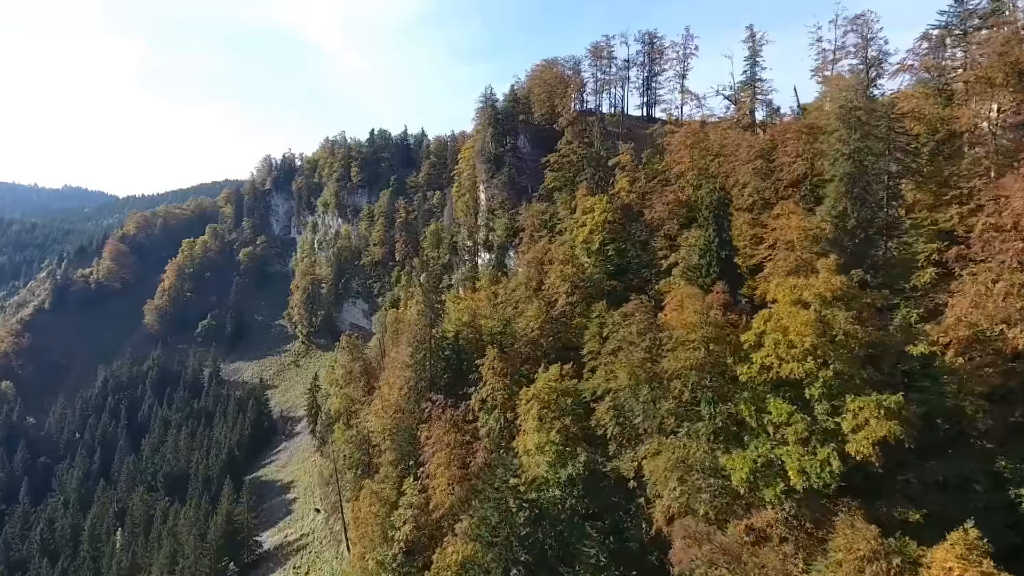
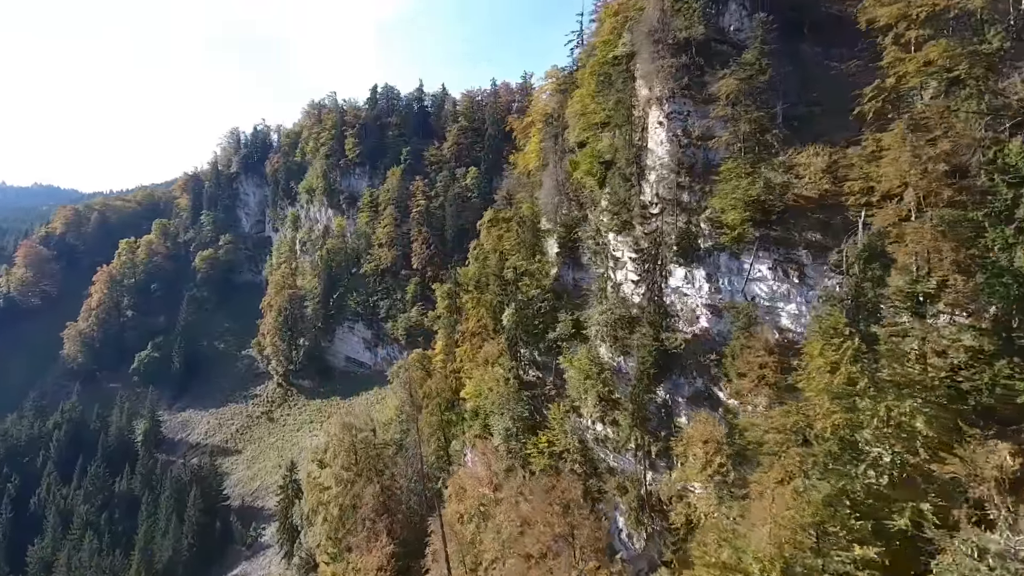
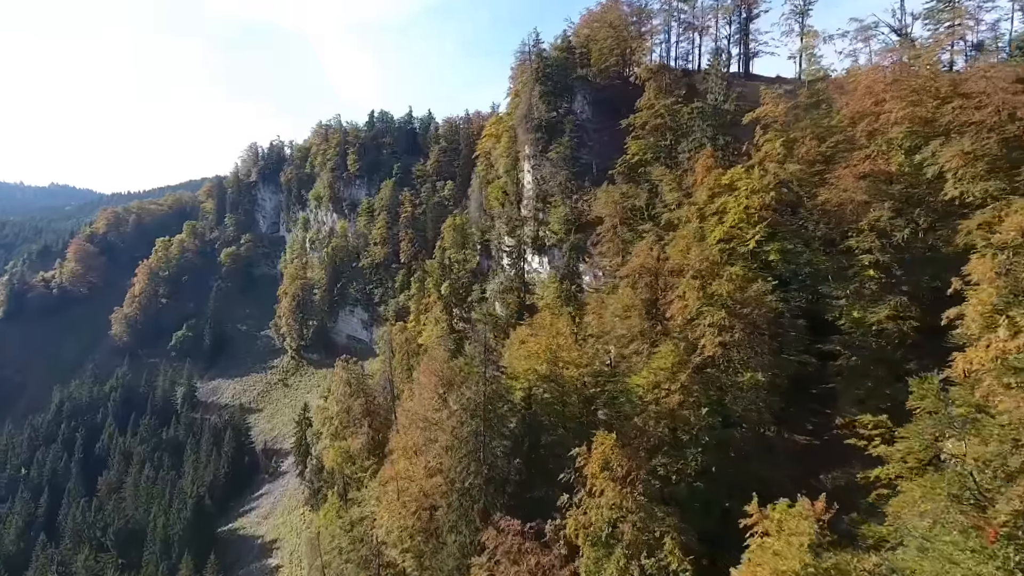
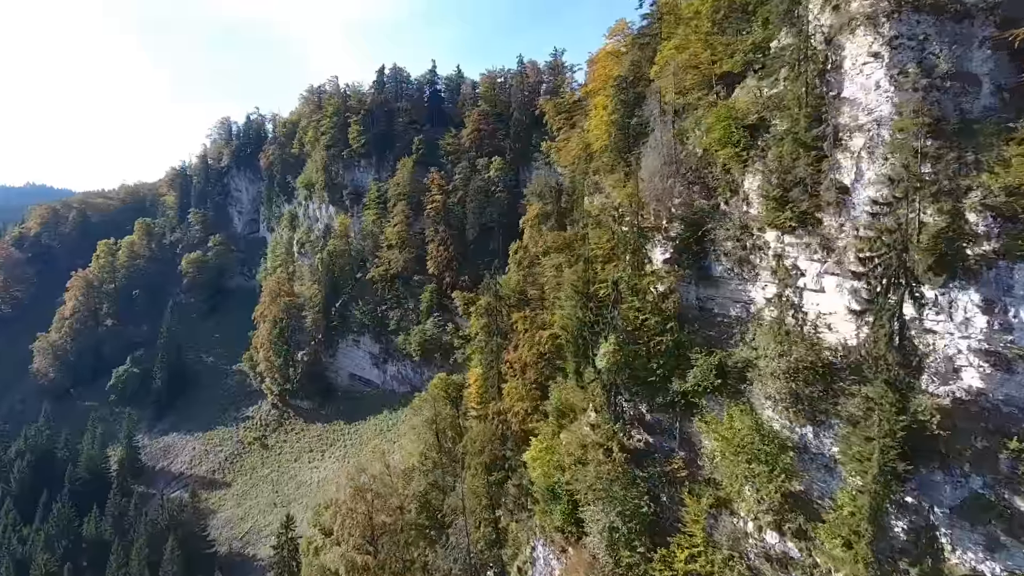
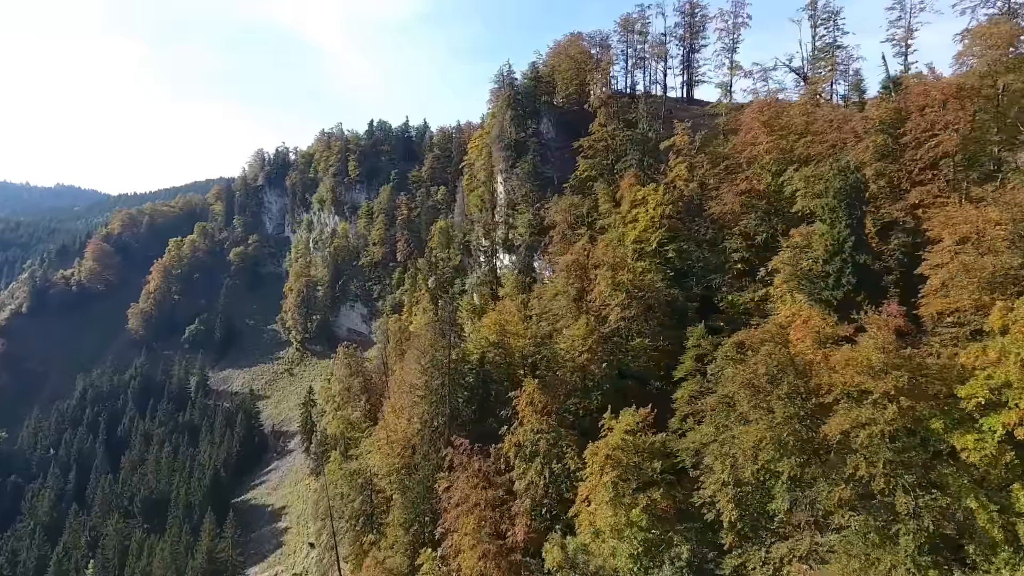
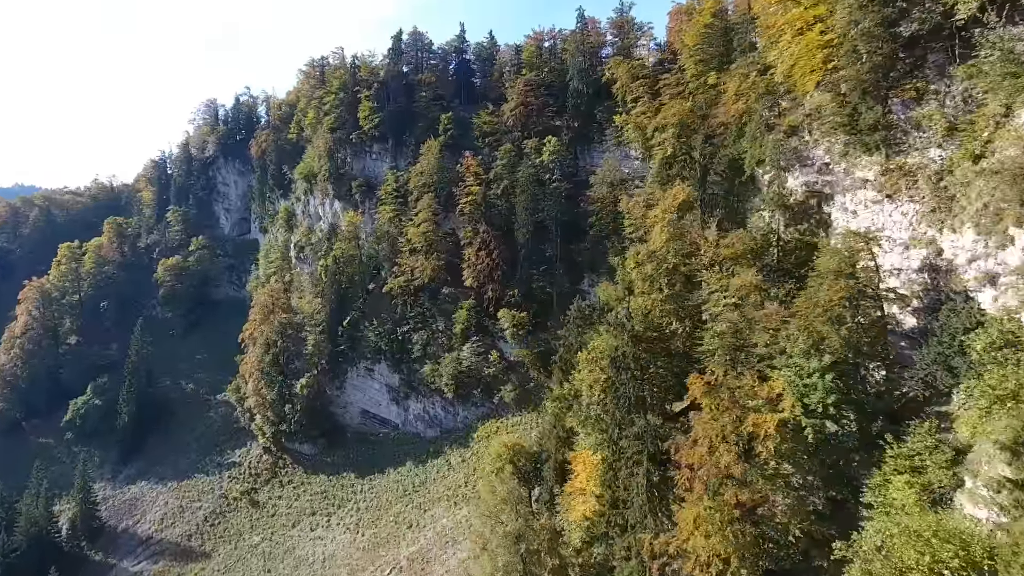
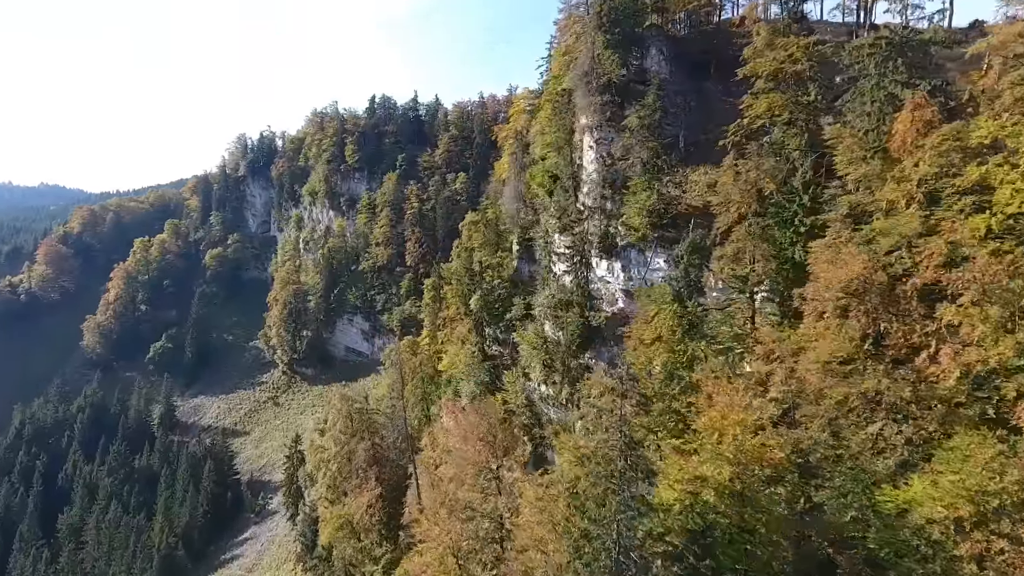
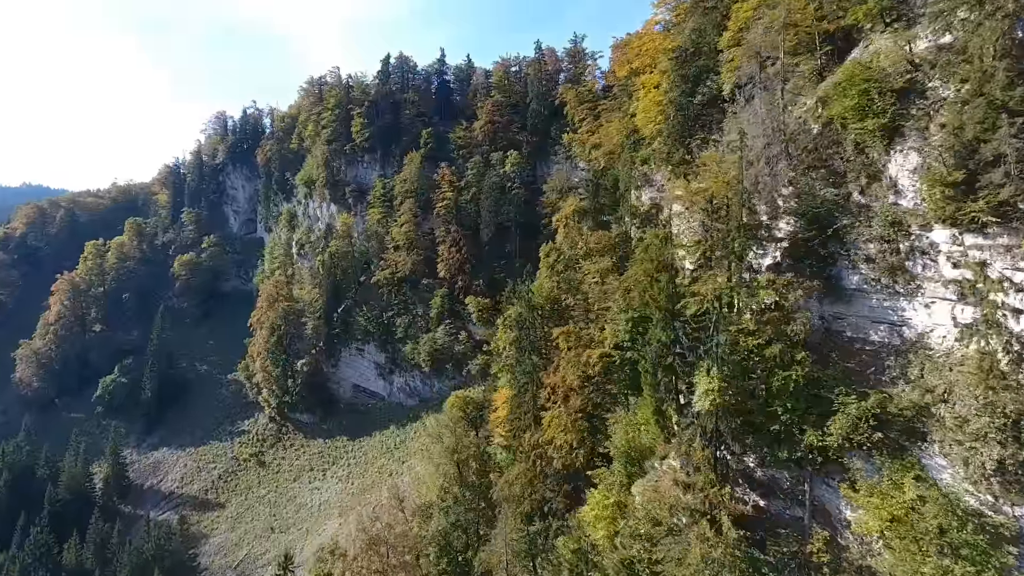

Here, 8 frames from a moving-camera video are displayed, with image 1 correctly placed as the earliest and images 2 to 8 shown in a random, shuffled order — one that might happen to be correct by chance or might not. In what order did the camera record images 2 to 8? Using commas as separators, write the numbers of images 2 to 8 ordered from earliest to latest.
5, 3, 7, 2, 4, 8, 6
